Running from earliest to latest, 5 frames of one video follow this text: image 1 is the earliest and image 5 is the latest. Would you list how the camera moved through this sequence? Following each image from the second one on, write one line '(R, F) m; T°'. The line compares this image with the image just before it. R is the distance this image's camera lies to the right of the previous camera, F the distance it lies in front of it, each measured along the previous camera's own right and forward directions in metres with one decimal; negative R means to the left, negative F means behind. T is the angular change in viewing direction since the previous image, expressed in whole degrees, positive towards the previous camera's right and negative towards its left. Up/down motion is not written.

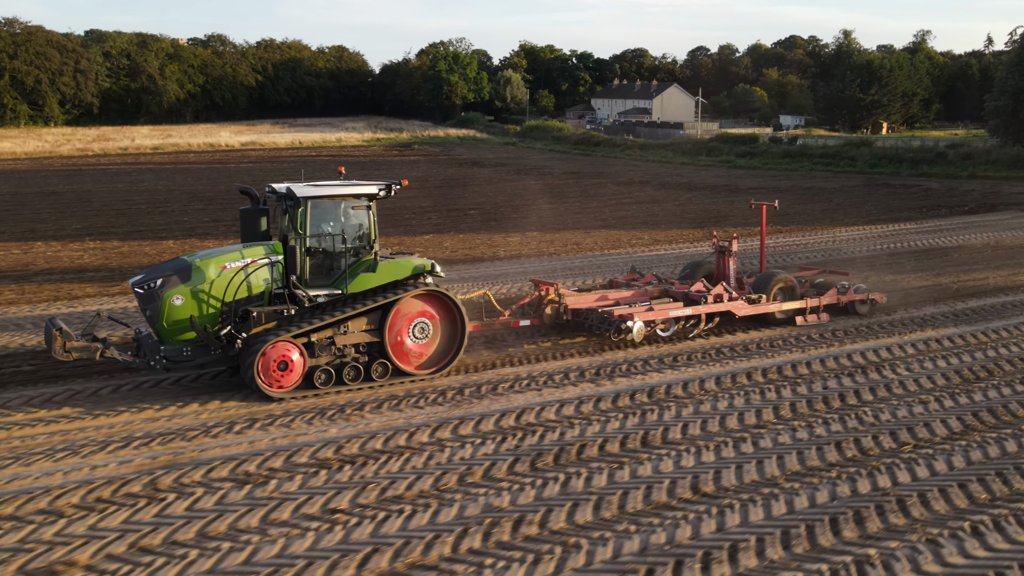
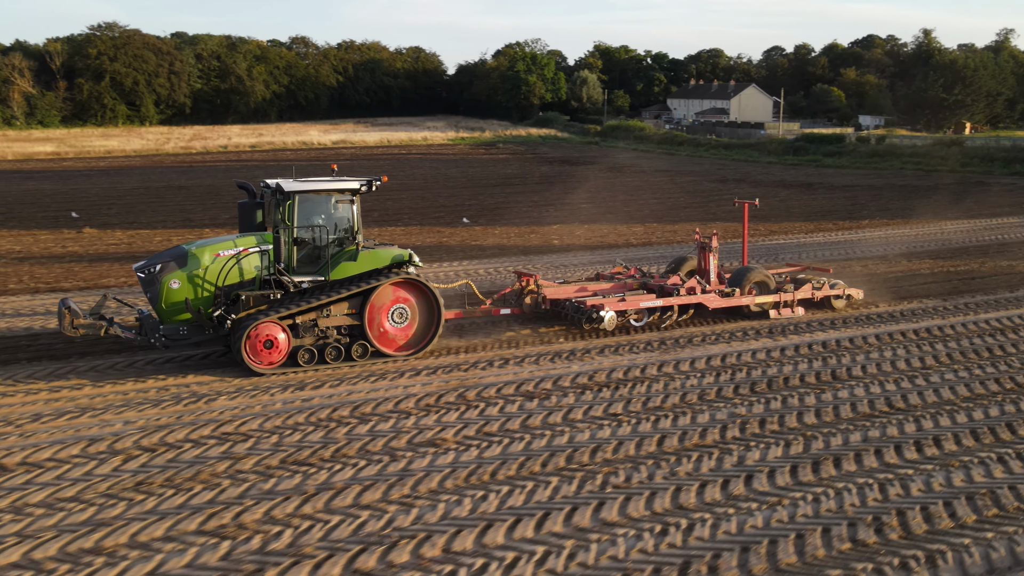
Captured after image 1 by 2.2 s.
(+1.0, -0.6) m; -5°
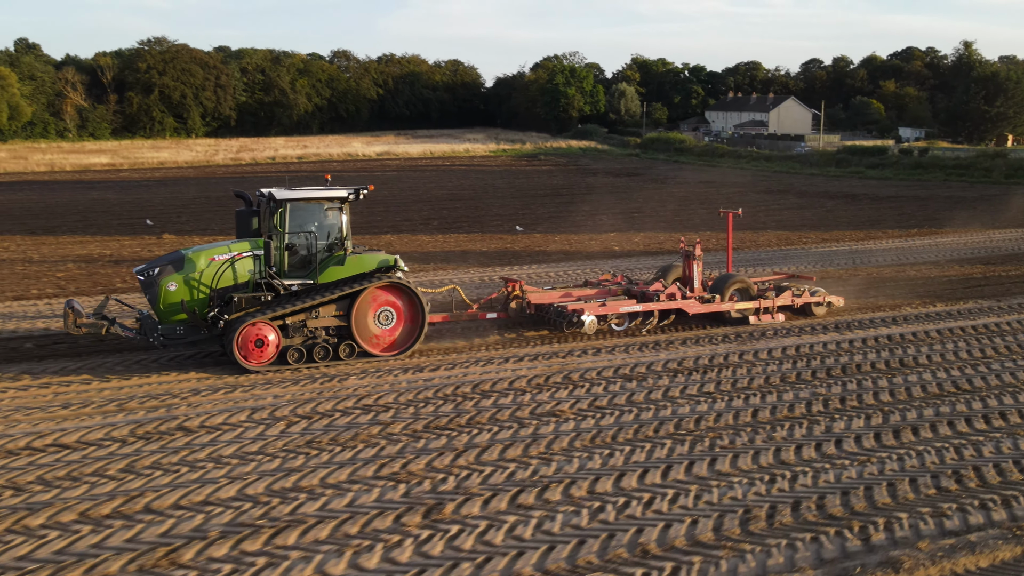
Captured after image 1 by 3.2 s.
(+0.6, -0.4) m; -3°
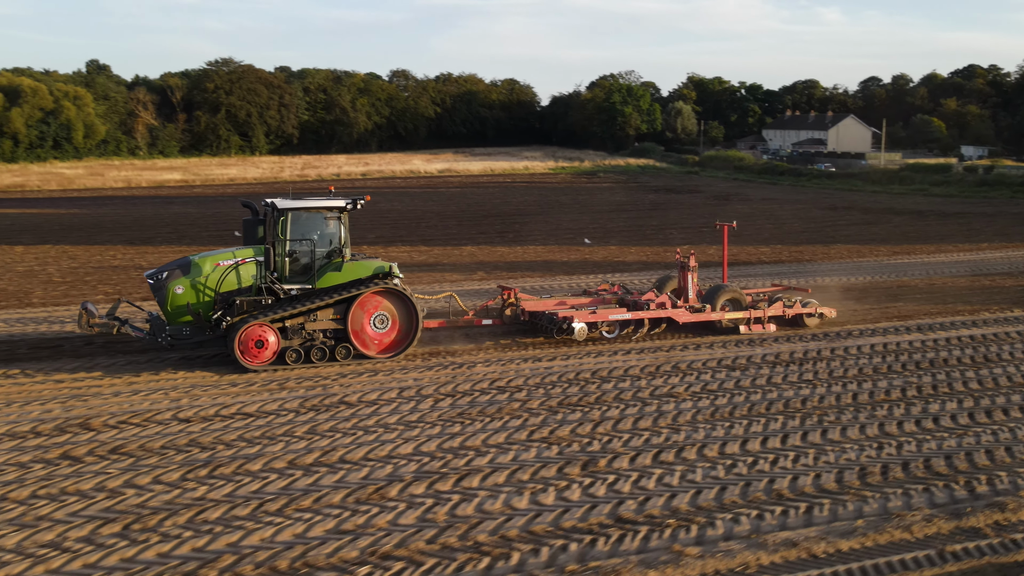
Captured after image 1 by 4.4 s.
(+0.7, -0.4) m; -4°
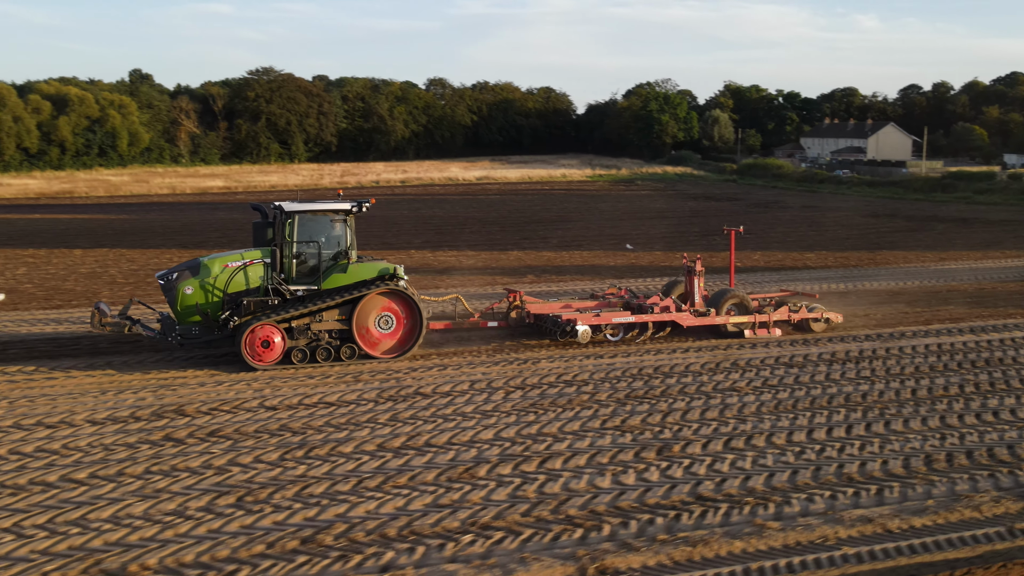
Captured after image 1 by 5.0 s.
(+0.4, -0.1) m; -2°
